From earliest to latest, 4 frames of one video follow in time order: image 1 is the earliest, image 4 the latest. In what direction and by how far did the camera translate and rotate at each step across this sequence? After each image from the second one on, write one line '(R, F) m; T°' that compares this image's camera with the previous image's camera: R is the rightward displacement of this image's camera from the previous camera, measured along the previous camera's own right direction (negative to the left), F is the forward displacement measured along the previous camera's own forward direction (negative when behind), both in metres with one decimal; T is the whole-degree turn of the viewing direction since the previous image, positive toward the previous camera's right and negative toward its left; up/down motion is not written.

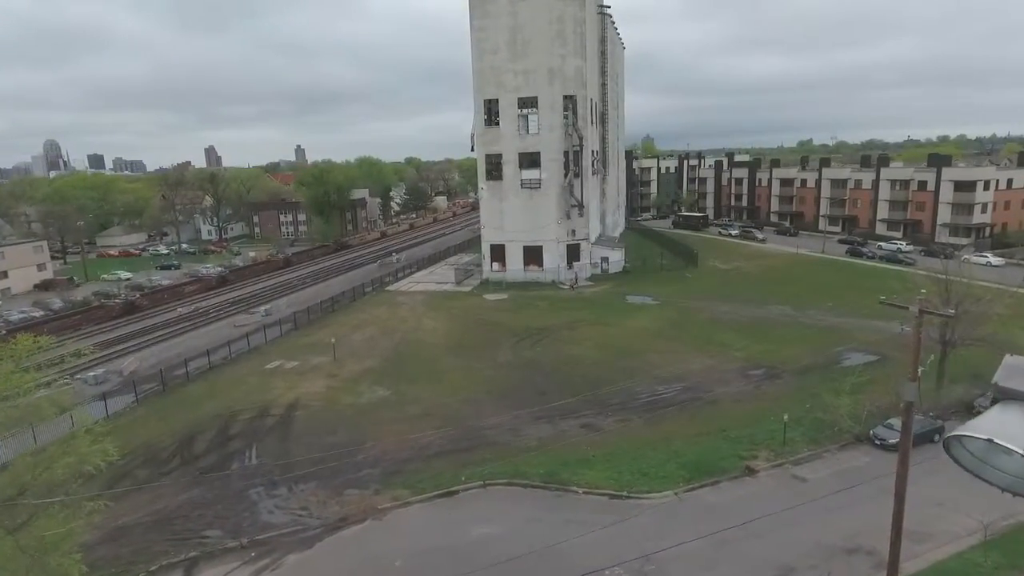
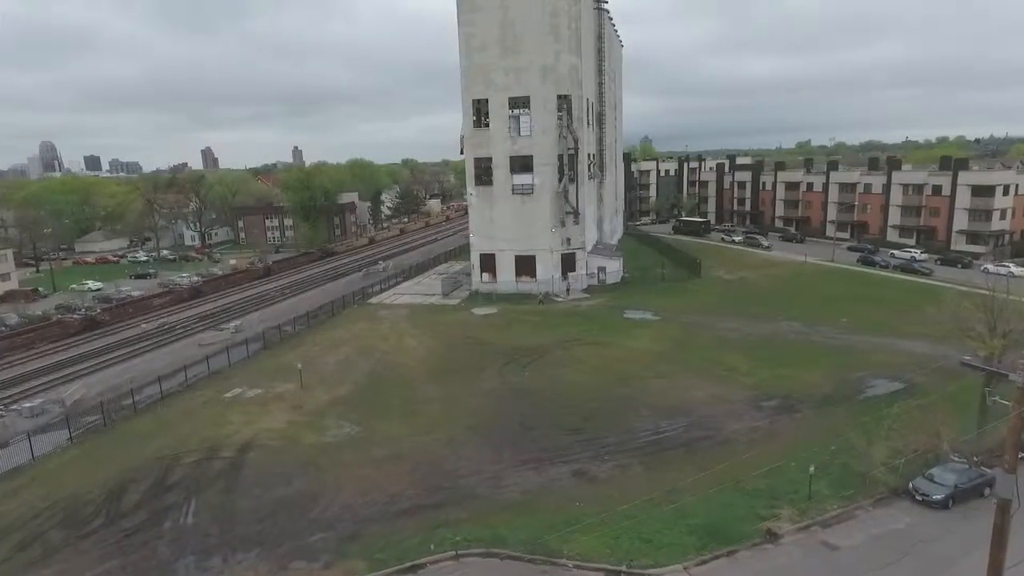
(+0.6, +3.2) m; 0°
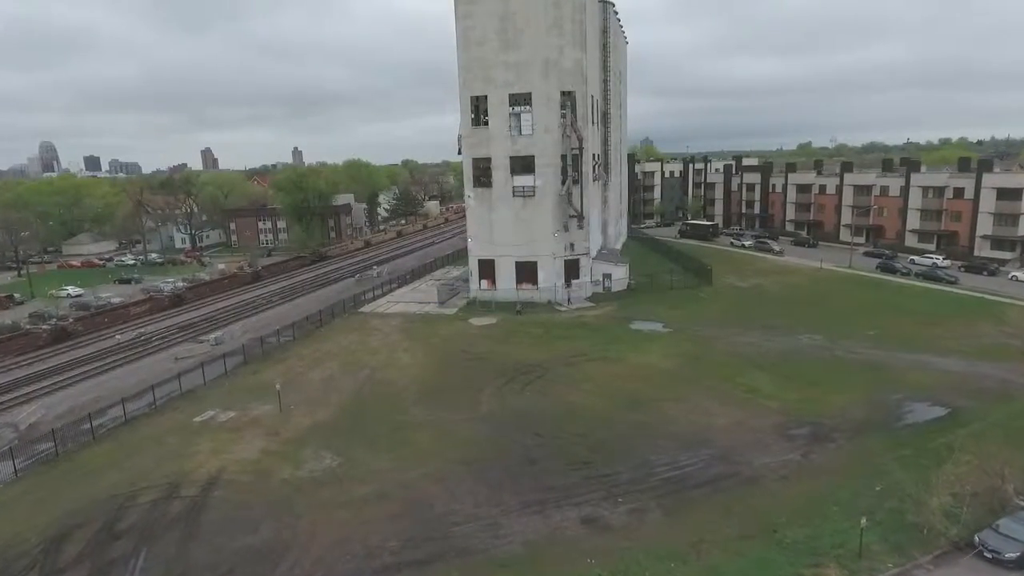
(0.0, +2.7) m; 0°
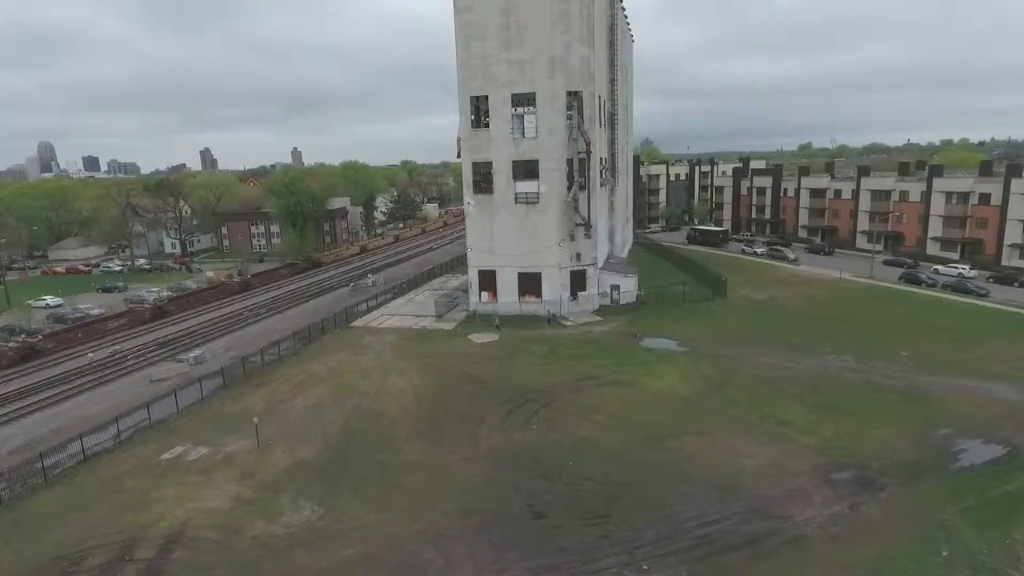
(-0.2, +2.7) m; 0°
